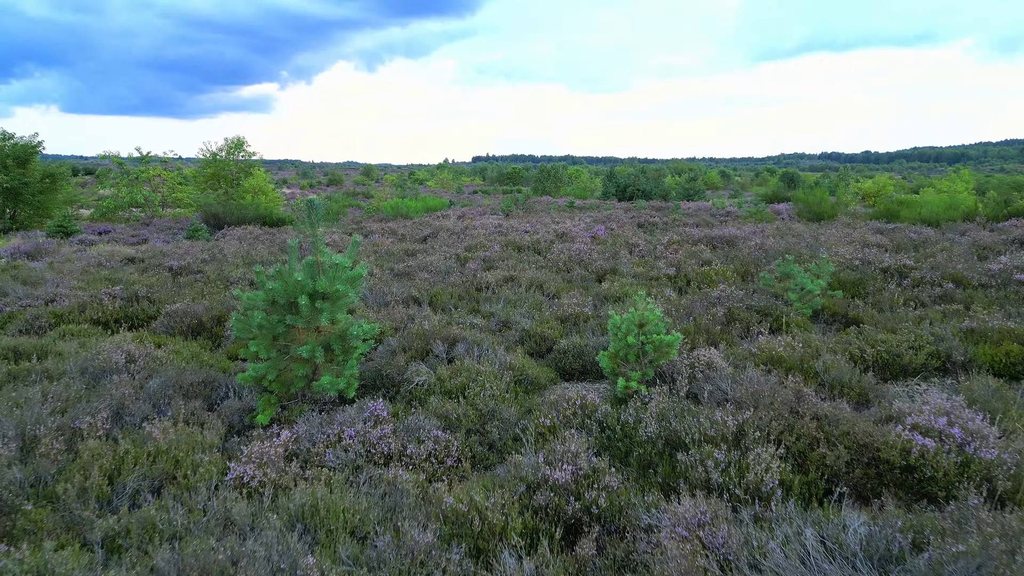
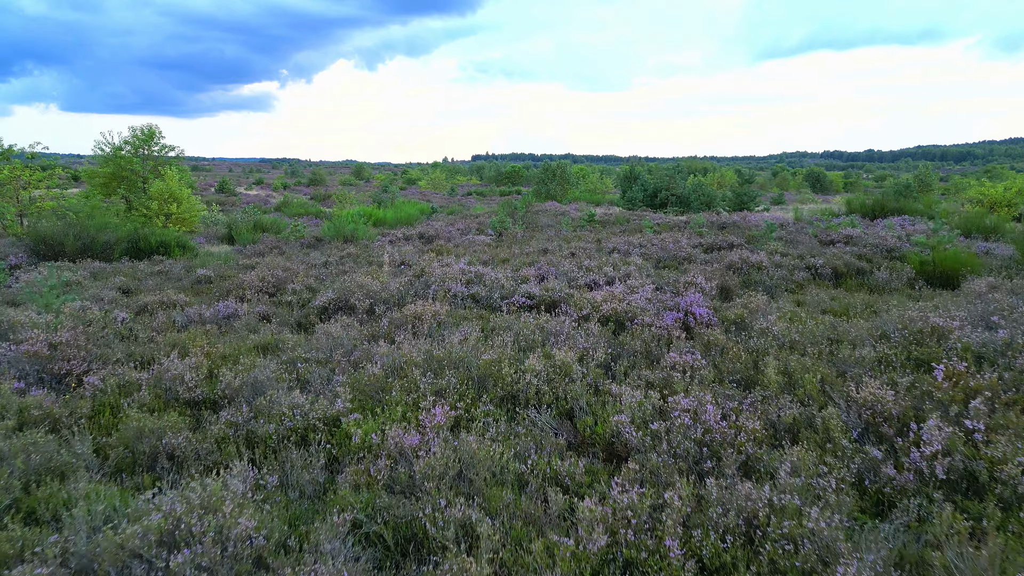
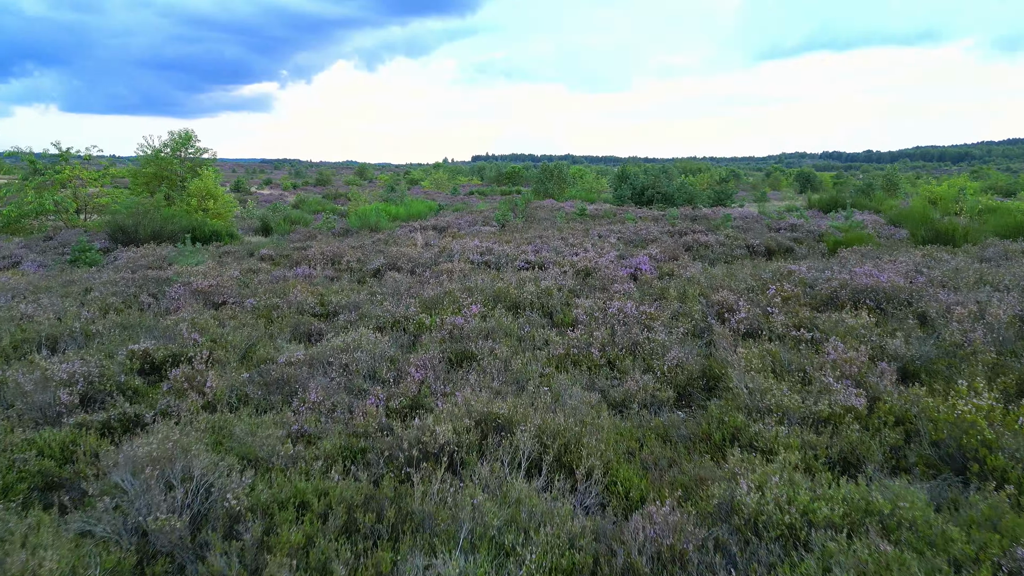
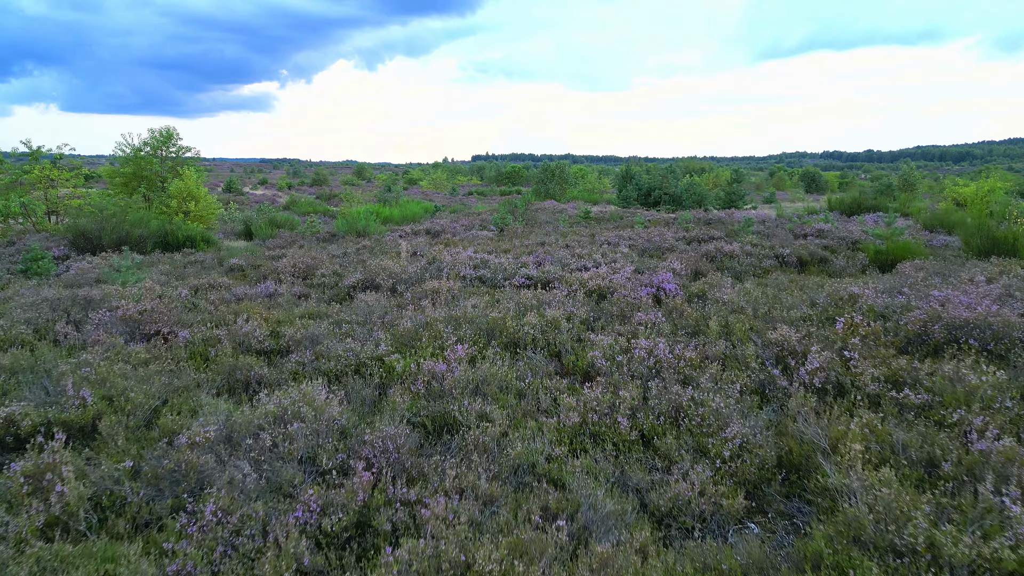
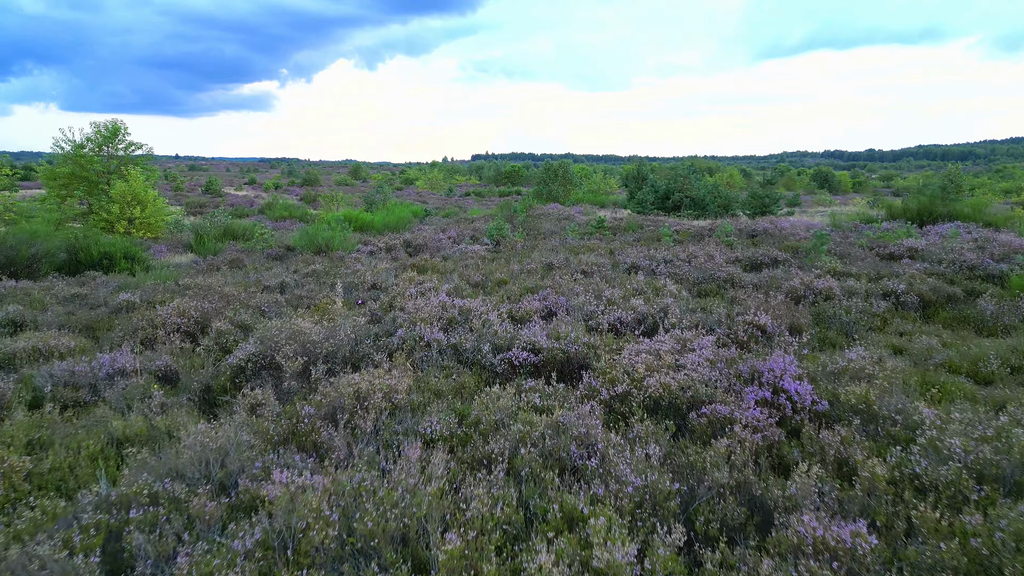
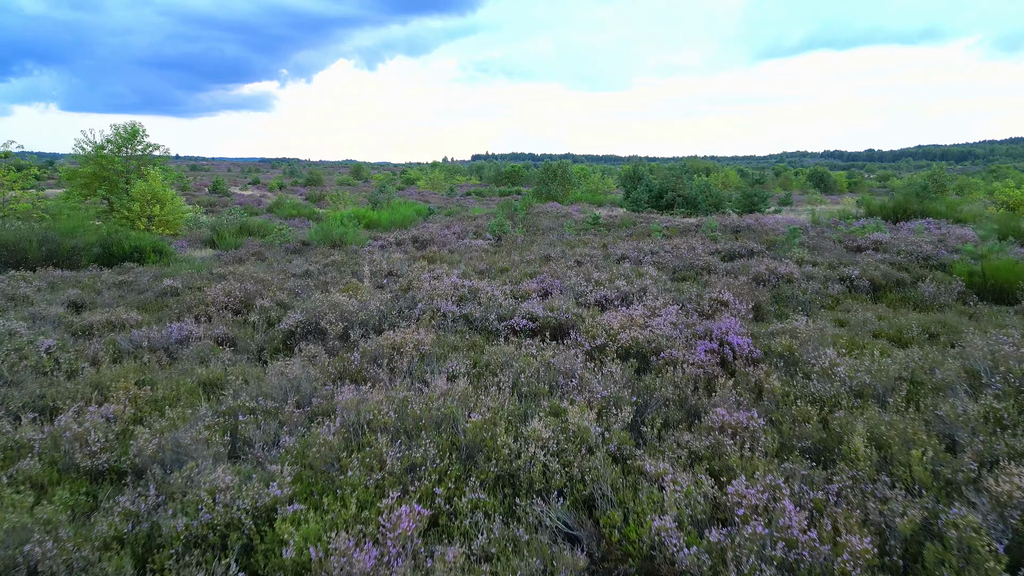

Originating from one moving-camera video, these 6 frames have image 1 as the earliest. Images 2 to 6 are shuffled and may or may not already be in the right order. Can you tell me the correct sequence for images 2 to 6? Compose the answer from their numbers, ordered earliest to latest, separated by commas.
3, 4, 2, 6, 5
